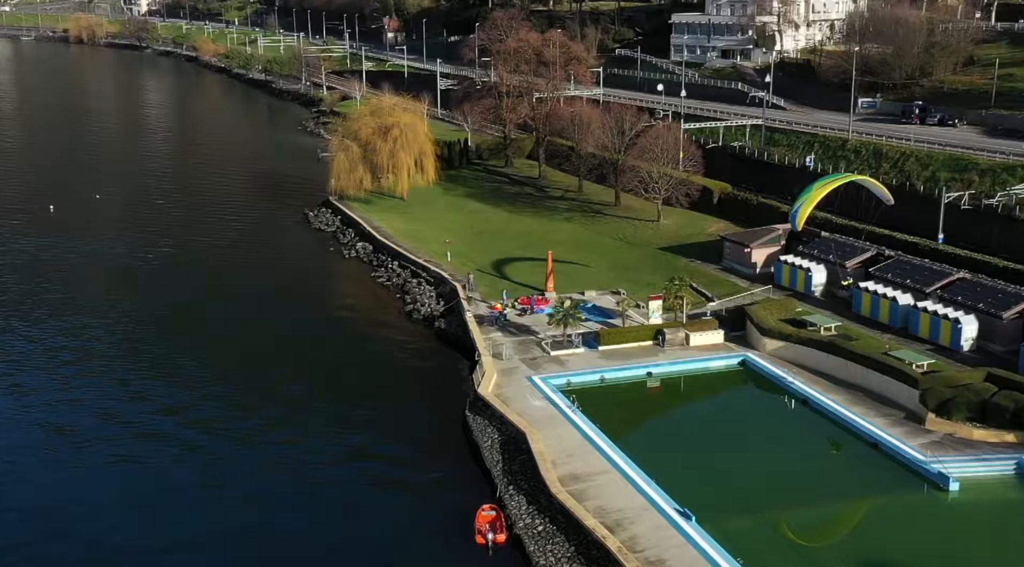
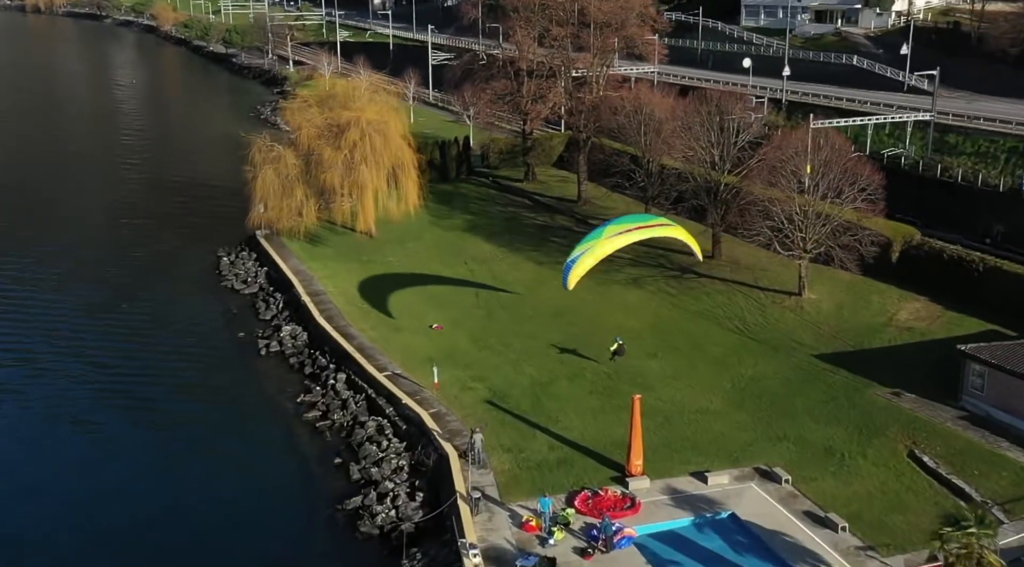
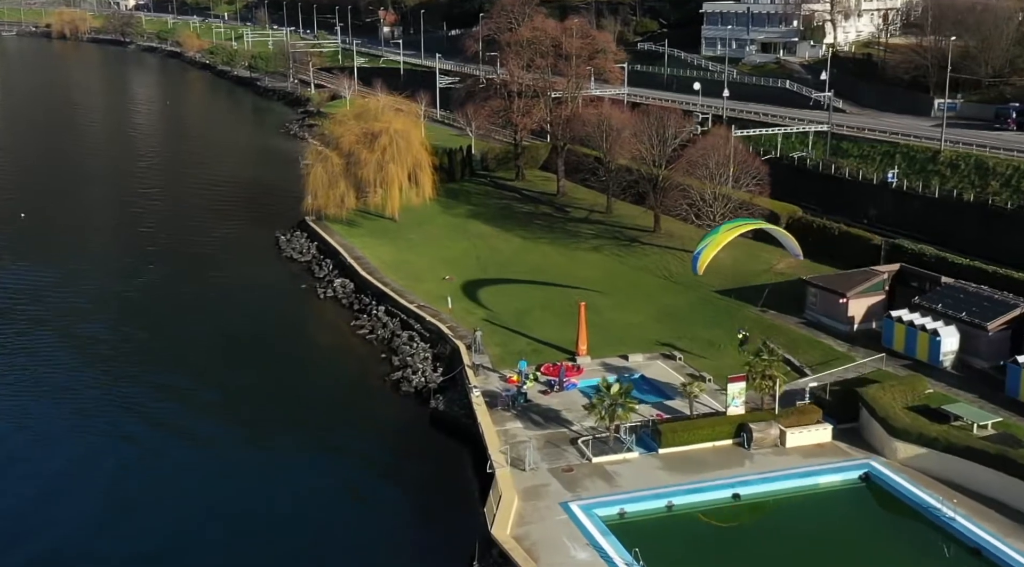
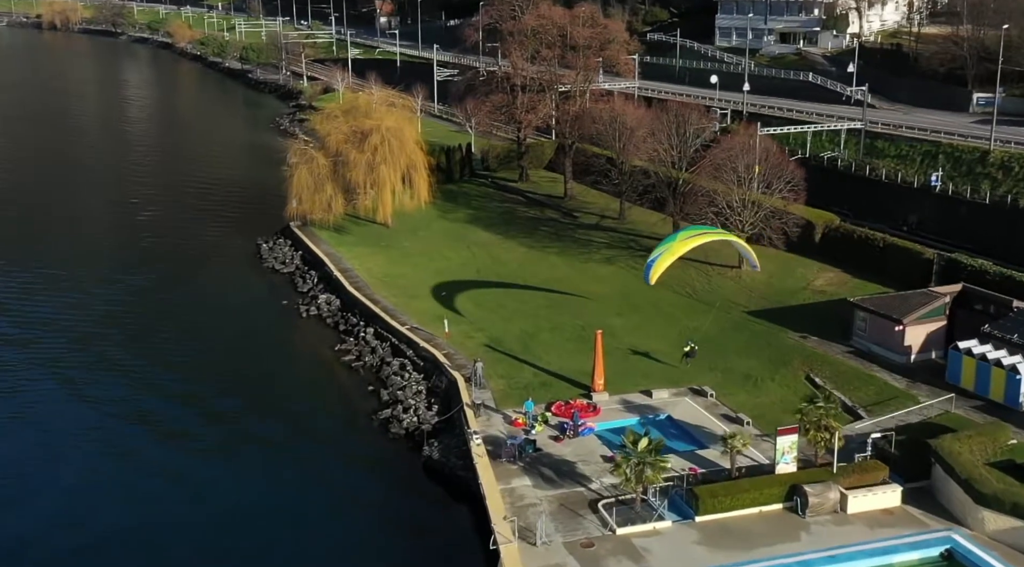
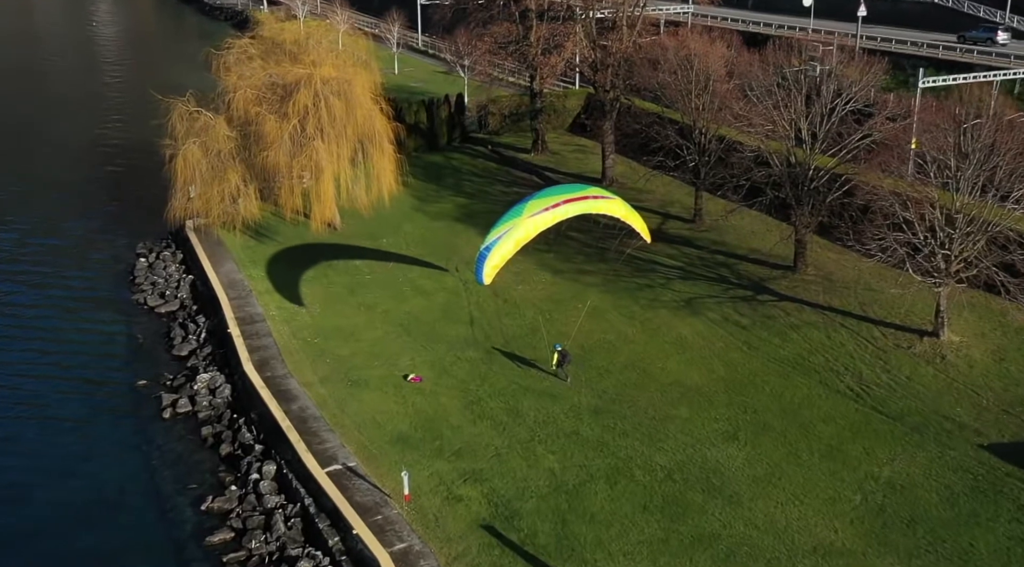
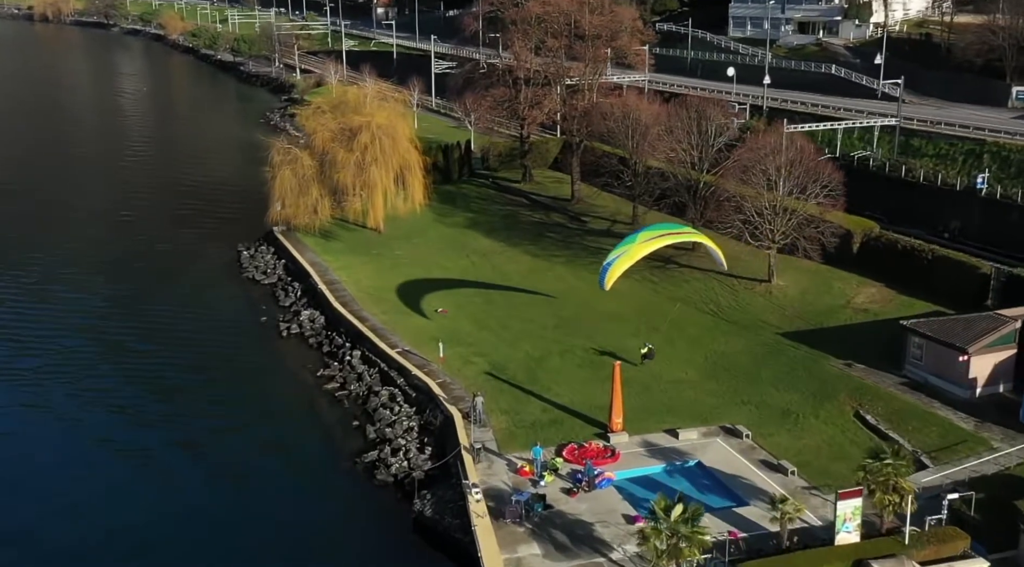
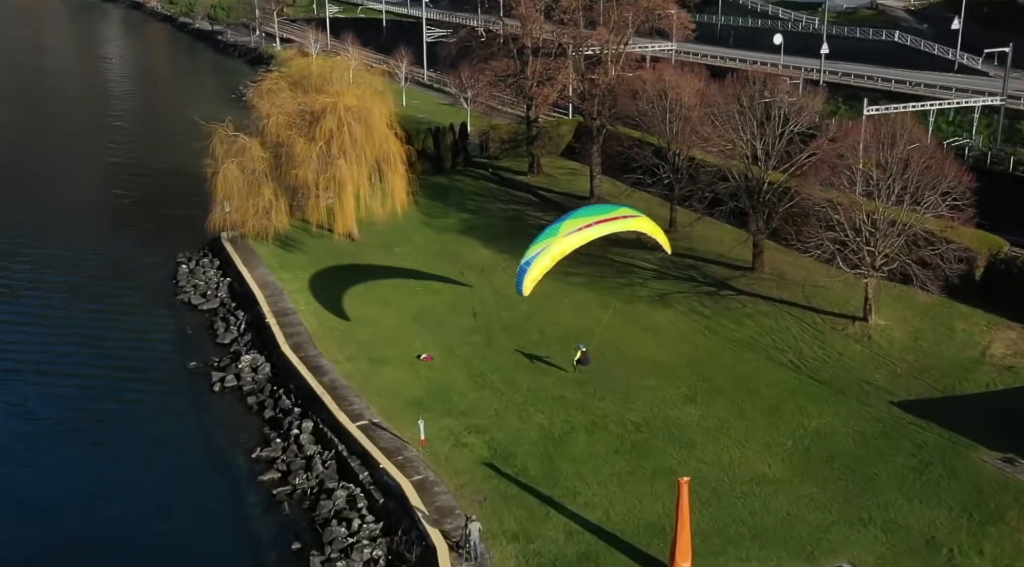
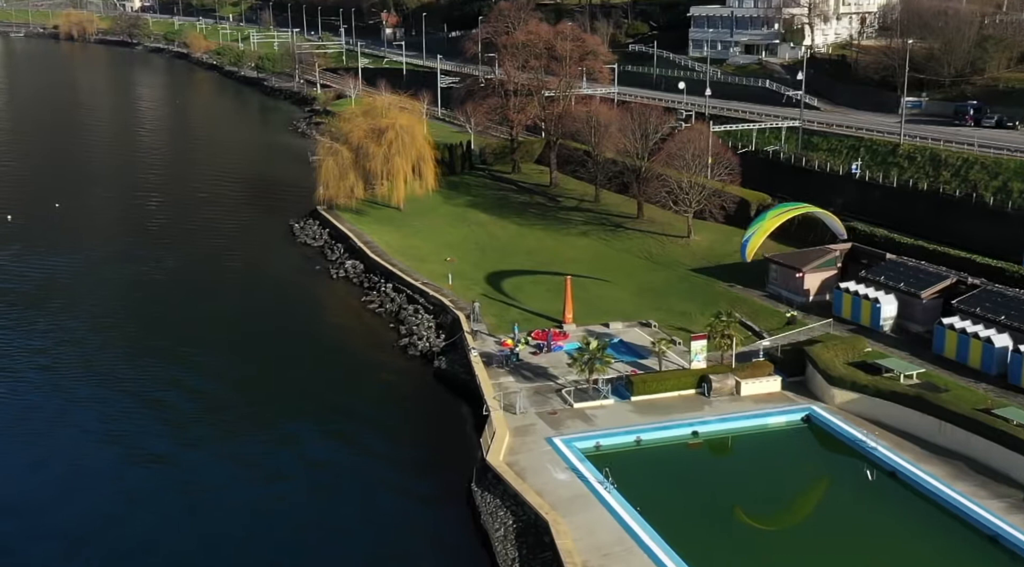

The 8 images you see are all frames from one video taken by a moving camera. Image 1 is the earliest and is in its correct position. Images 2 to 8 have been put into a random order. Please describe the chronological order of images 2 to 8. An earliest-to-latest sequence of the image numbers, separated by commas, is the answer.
8, 3, 4, 6, 2, 7, 5
